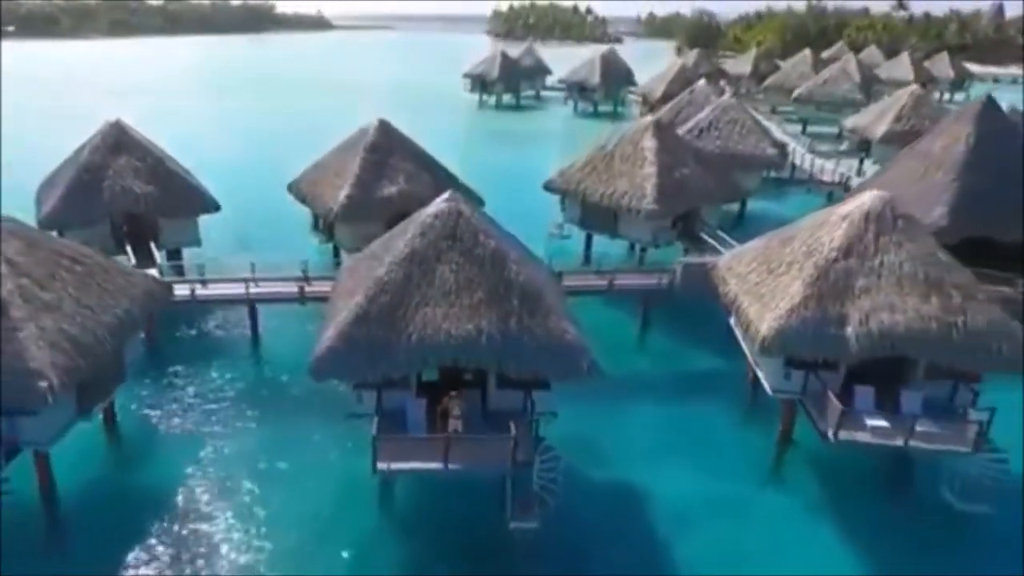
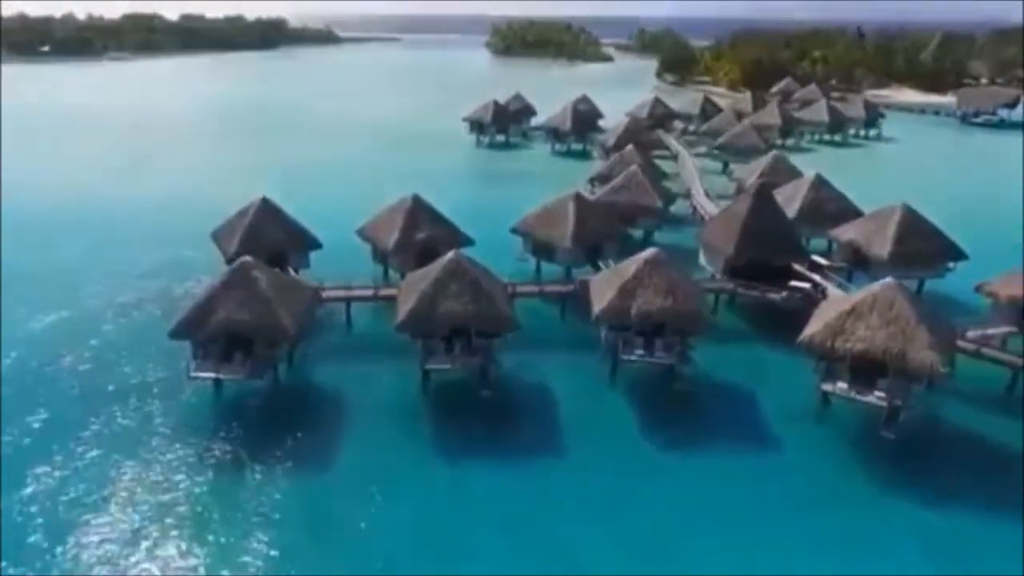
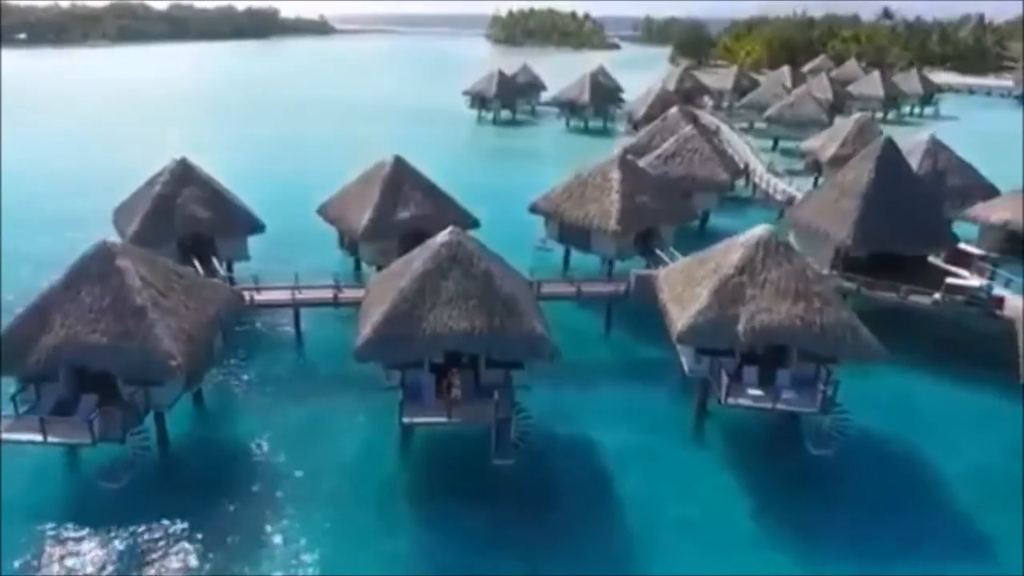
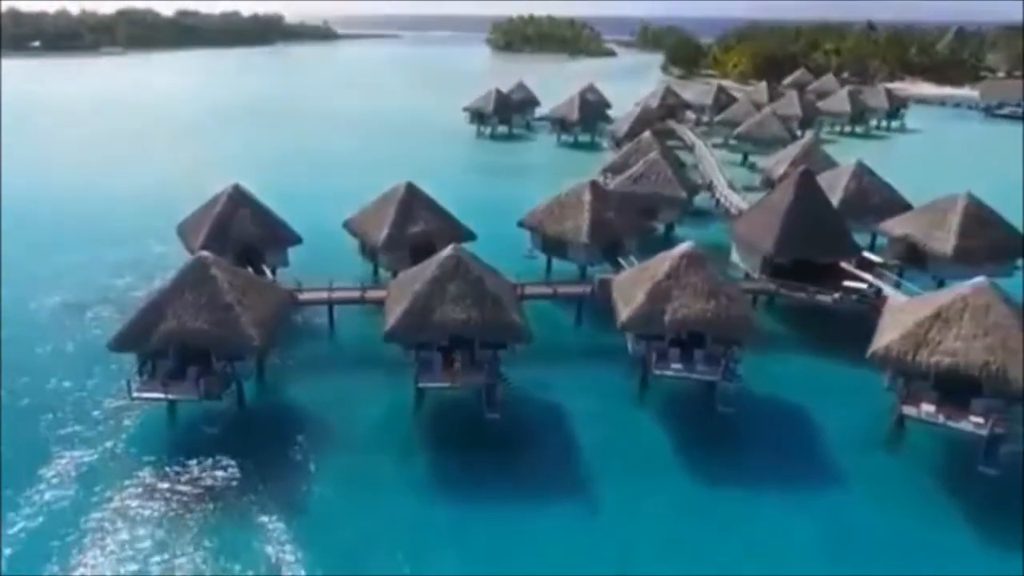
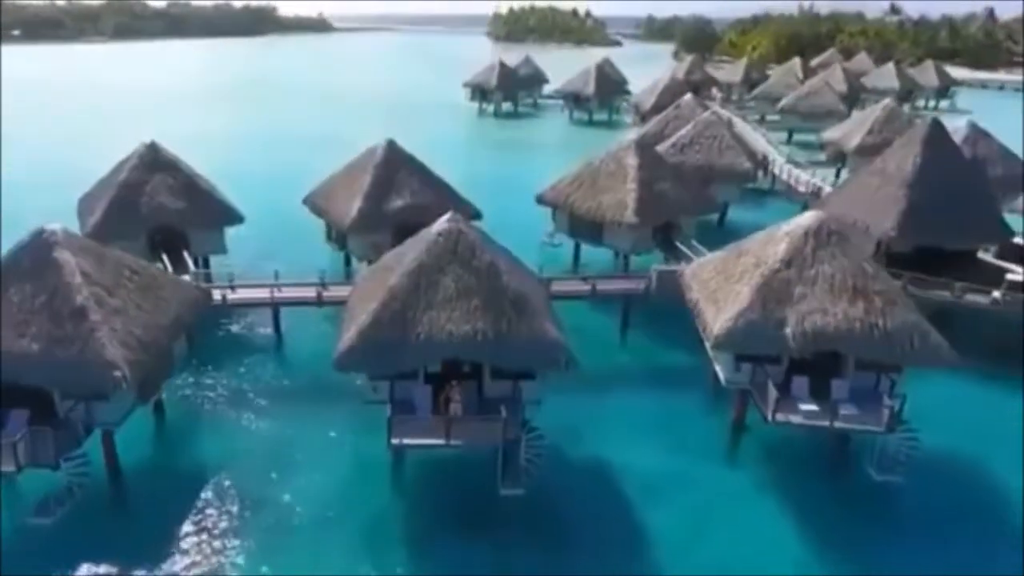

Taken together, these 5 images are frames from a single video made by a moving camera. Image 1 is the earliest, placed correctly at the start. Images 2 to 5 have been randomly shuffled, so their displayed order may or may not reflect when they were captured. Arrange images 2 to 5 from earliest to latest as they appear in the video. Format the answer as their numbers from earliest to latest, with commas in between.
5, 3, 4, 2
